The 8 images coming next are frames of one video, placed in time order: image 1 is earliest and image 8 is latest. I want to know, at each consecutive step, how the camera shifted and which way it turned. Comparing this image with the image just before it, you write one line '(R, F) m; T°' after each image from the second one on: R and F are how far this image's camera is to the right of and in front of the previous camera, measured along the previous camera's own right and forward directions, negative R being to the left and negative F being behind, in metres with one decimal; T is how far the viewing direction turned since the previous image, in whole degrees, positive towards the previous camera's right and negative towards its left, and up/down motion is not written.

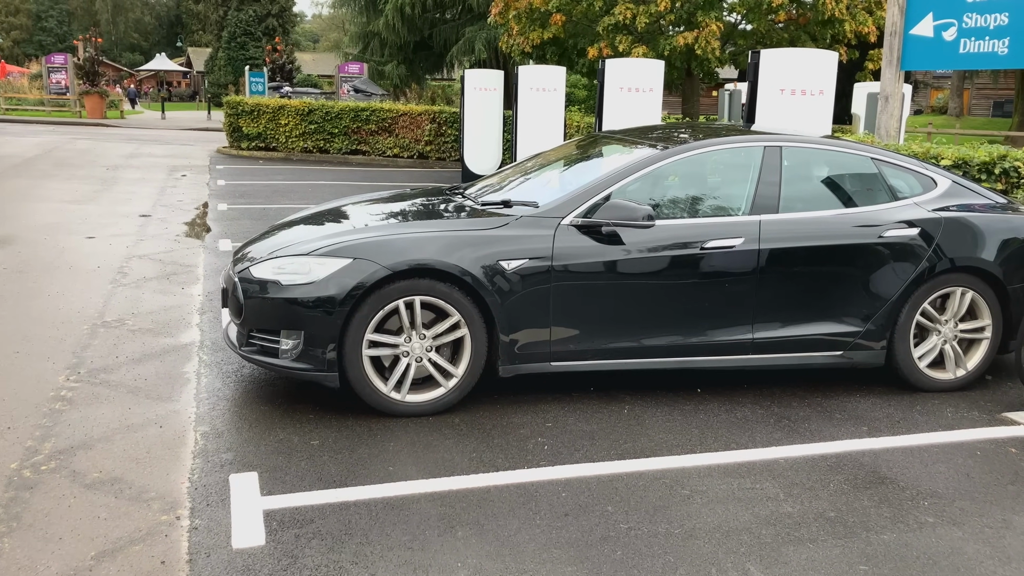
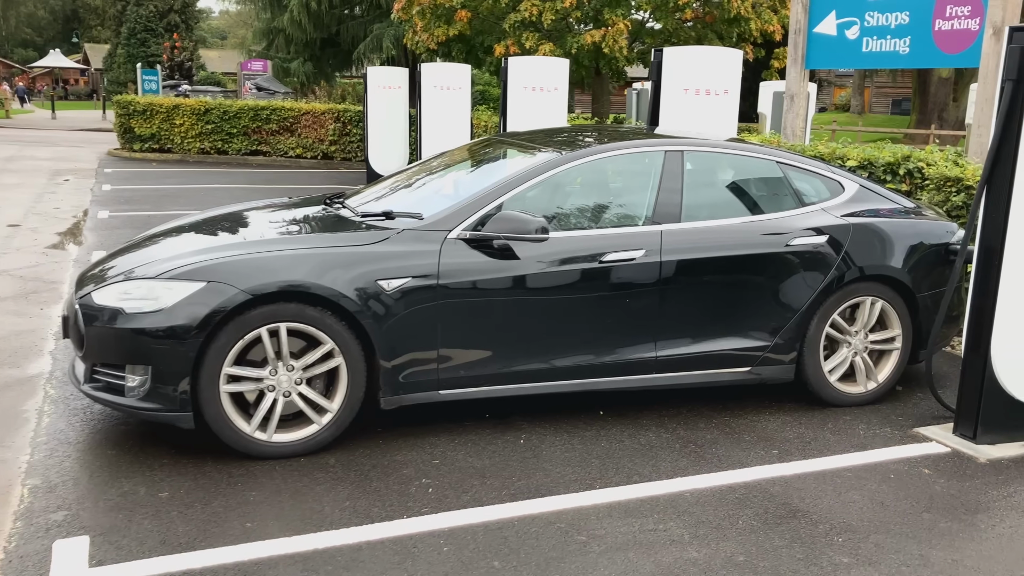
(+0.2, +0.4) m; +5°
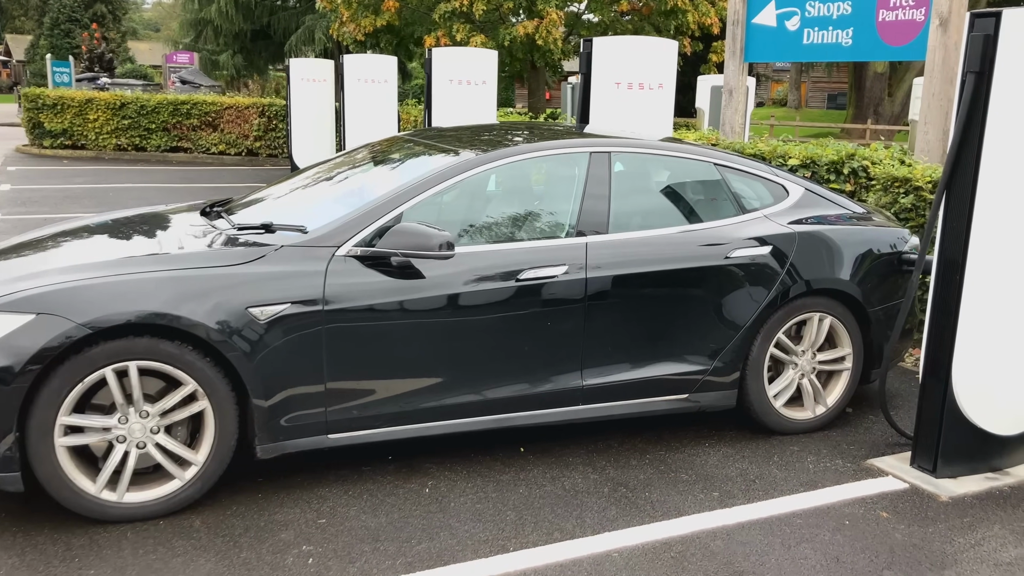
(+0.2, +0.5) m; +3°
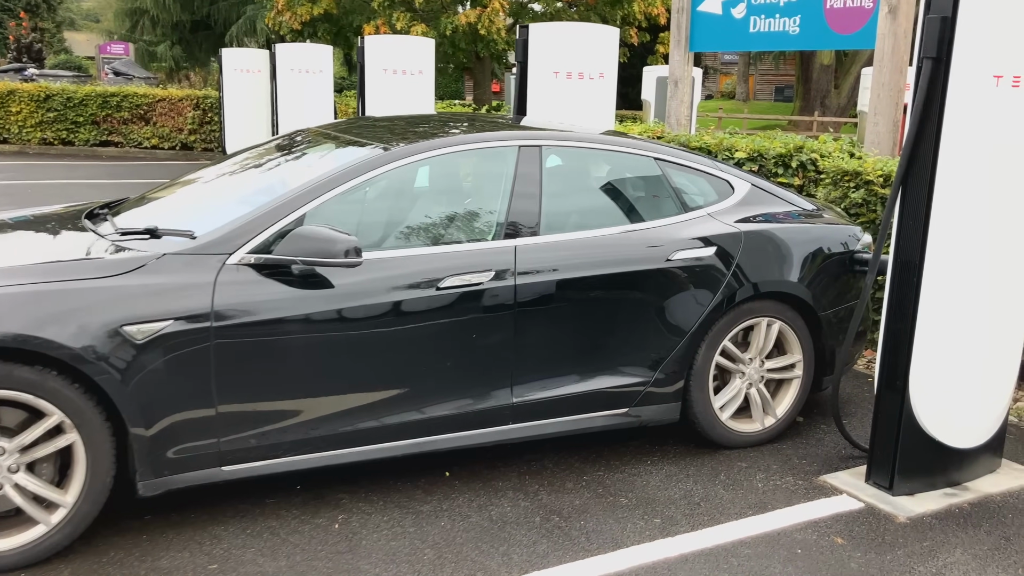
(+0.1, +0.3) m; +3°
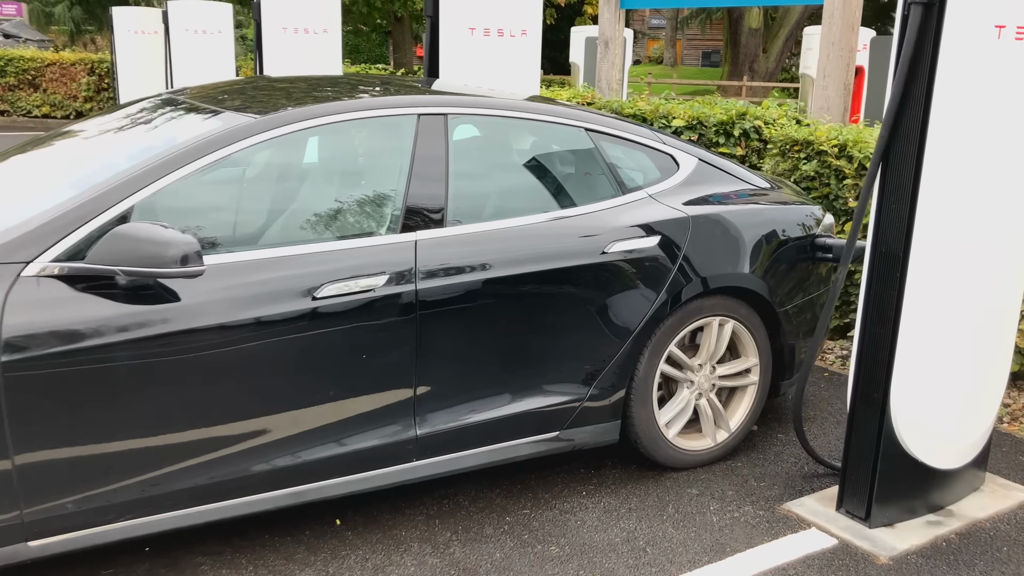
(+0.1, +0.6) m; +4°
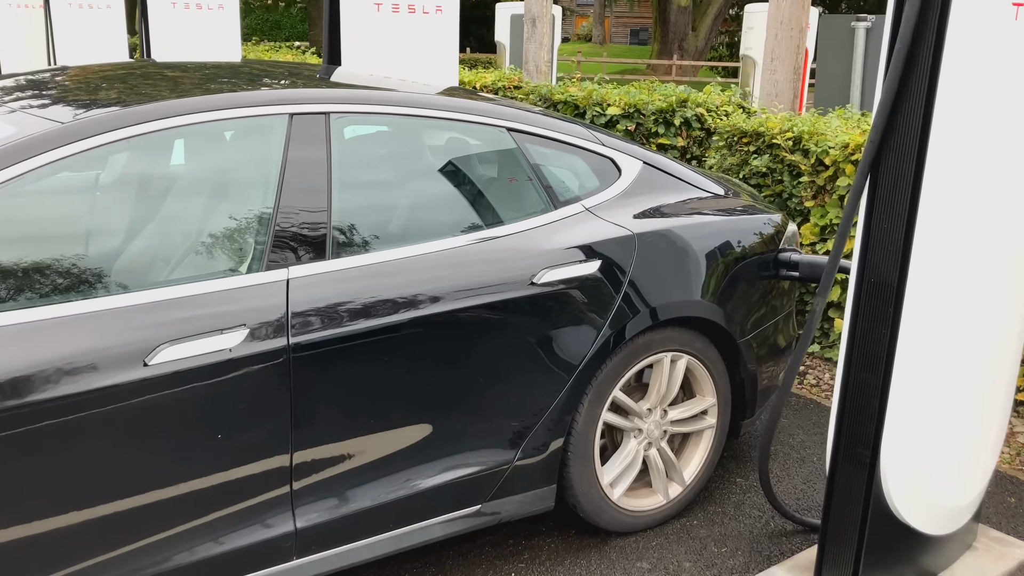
(+0.1, +0.6) m; +4°
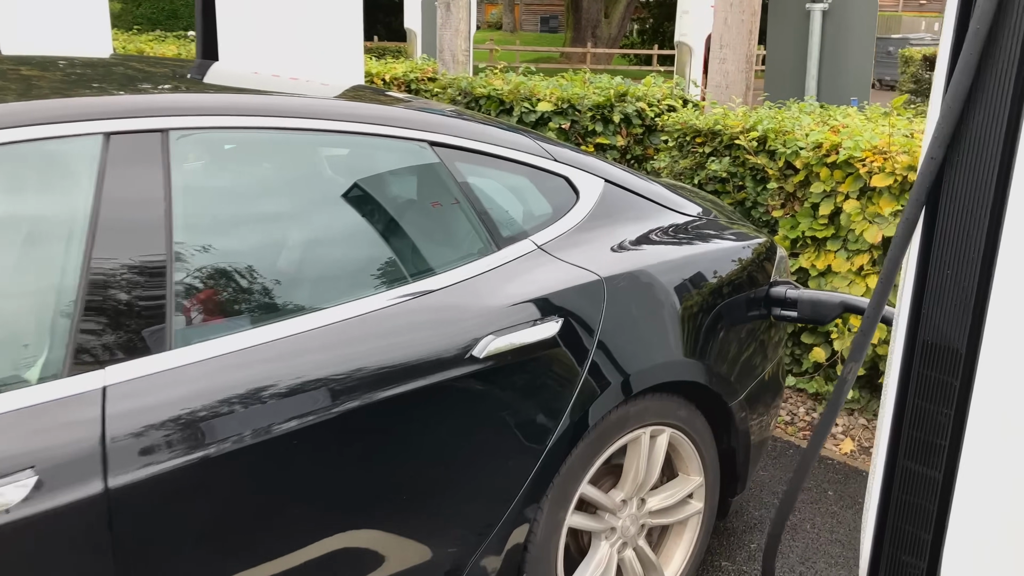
(0.0, +0.7) m; +5°
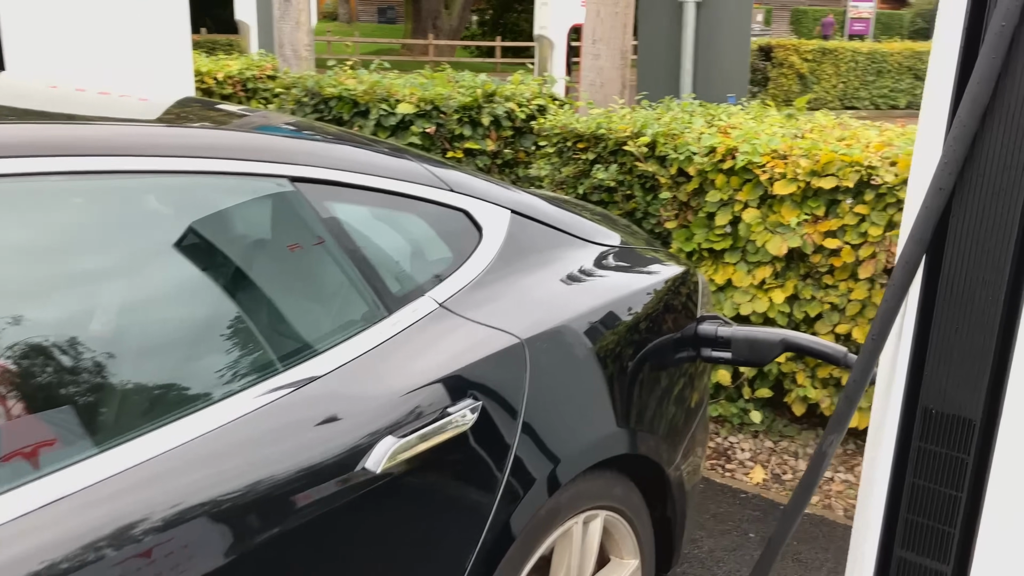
(-0.1, +0.4) m; +9°
